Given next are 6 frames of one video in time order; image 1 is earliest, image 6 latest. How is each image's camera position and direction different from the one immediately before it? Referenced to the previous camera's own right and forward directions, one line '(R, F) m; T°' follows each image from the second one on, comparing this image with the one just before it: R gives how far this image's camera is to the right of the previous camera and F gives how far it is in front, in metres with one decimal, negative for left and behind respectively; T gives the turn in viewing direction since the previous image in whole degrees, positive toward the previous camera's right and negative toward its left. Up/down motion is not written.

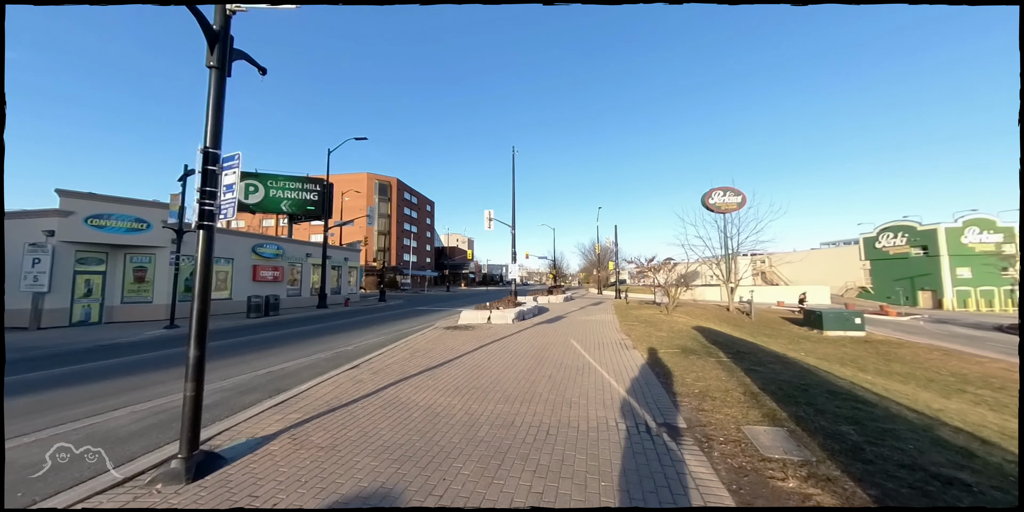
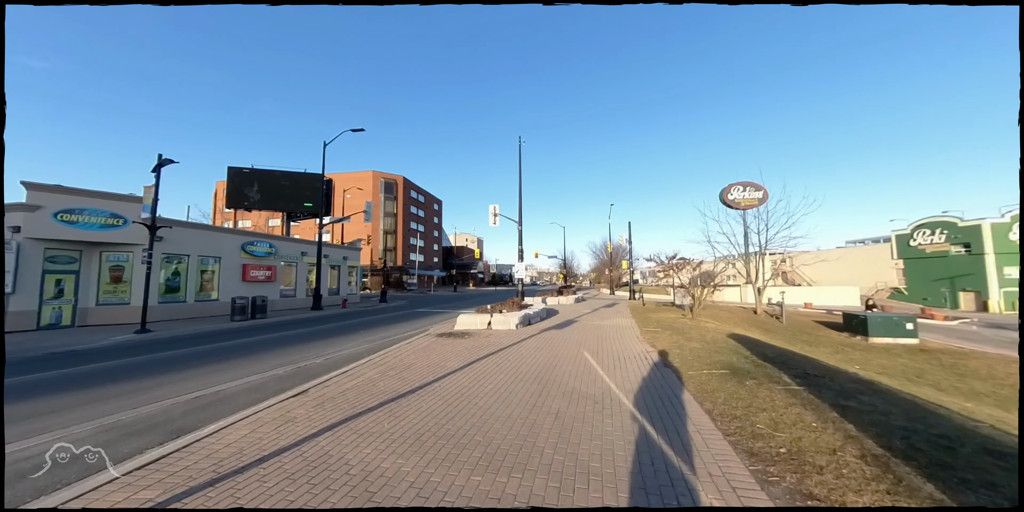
(+0.2, +2.0) m; -1°
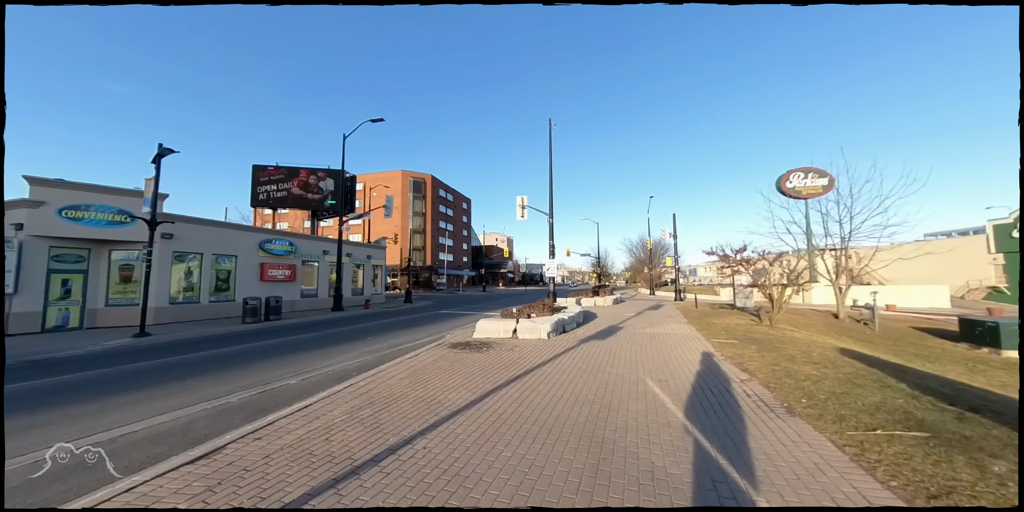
(0.0, +2.5) m; -5°
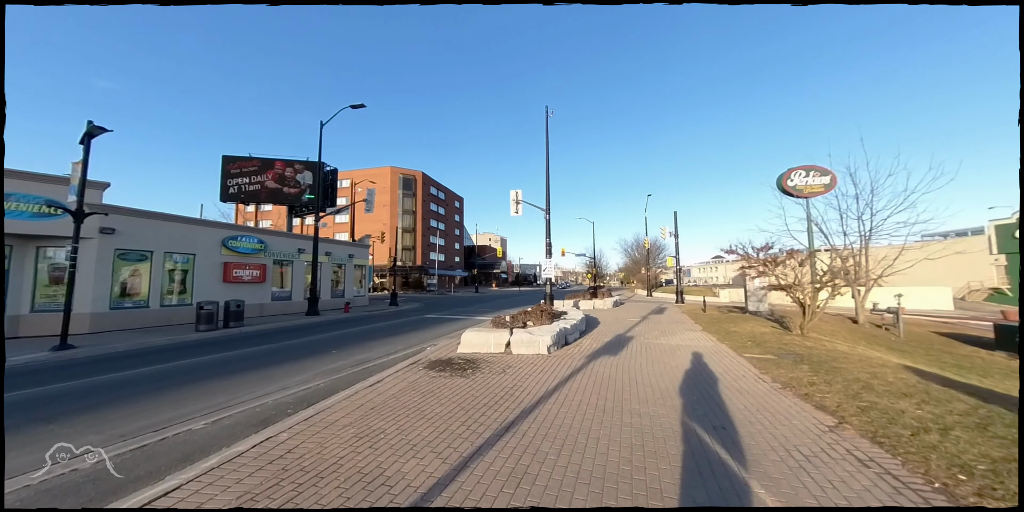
(0.0, +1.9) m; +1°
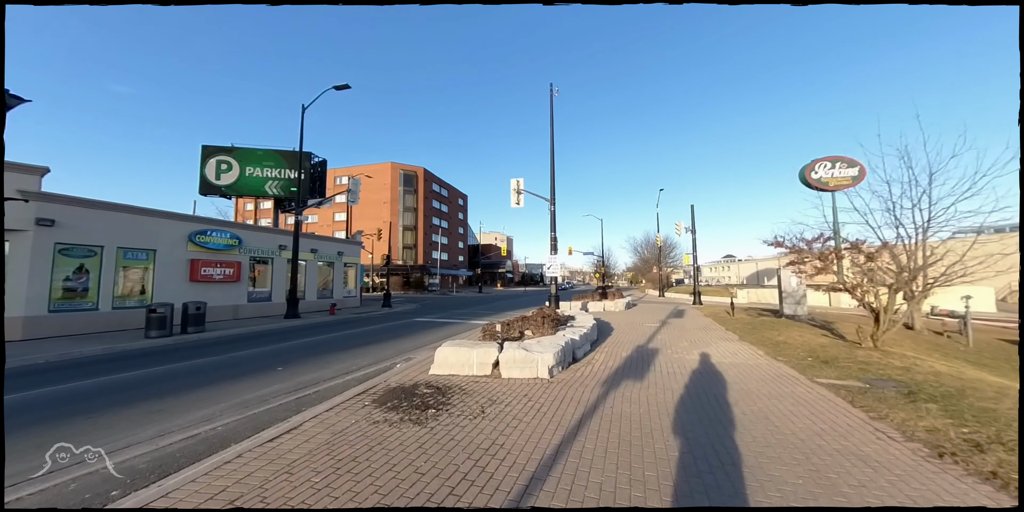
(+0.3, +2.4) m; -1°
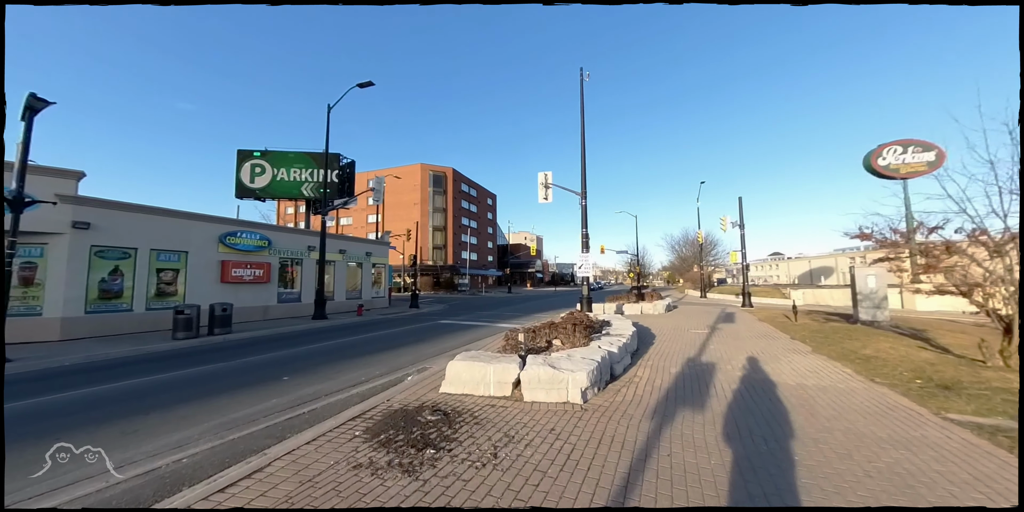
(+0.1, +1.2) m; -5°
